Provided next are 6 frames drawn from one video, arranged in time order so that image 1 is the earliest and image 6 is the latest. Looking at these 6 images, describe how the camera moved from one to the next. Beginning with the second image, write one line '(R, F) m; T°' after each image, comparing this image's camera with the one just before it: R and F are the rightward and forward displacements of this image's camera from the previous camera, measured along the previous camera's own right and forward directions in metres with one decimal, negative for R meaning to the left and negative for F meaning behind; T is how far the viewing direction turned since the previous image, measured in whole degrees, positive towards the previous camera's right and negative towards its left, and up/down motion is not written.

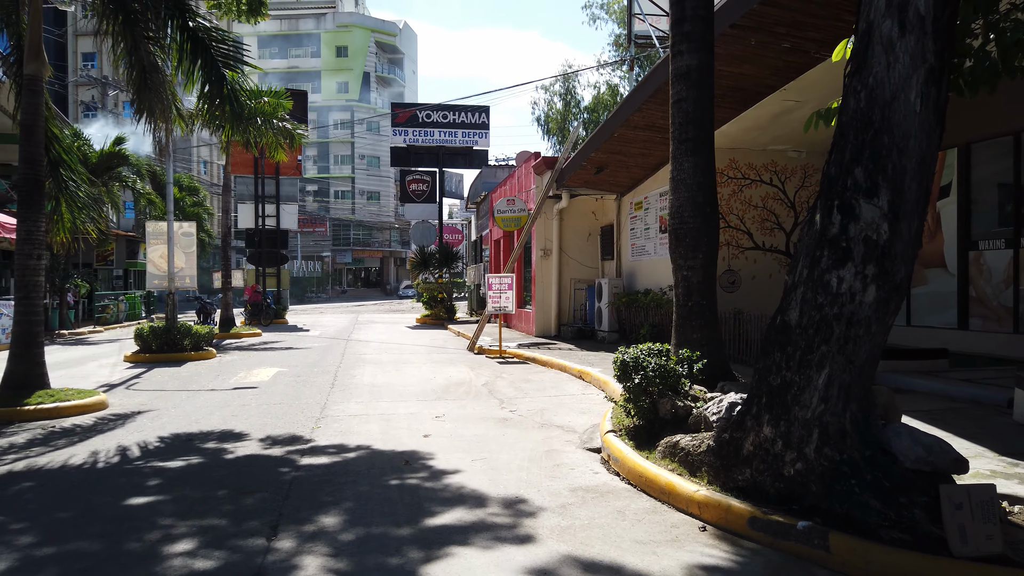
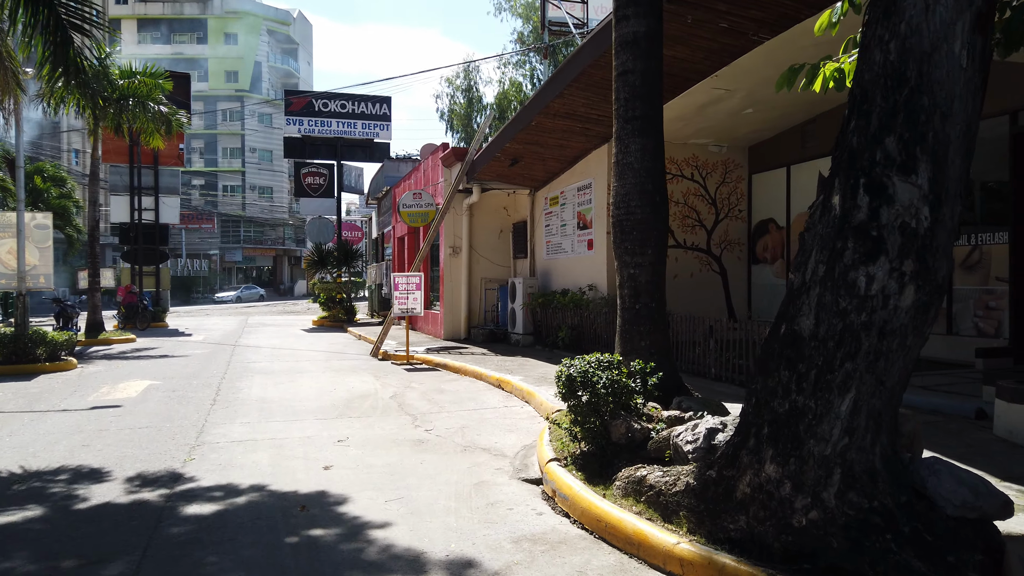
(-0.2, +1.2) m; +7°
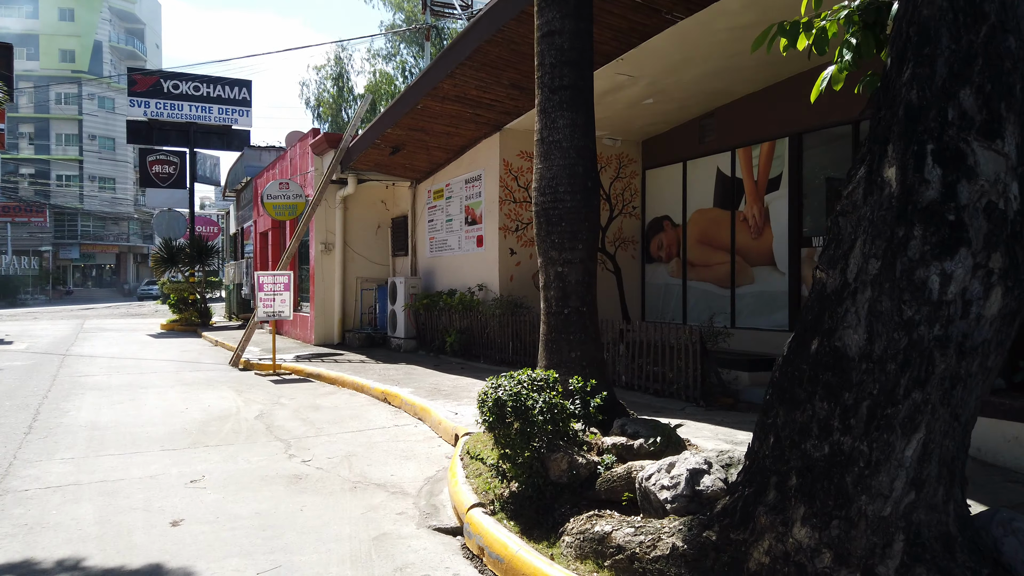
(-0.3, +1.2) m; +10°
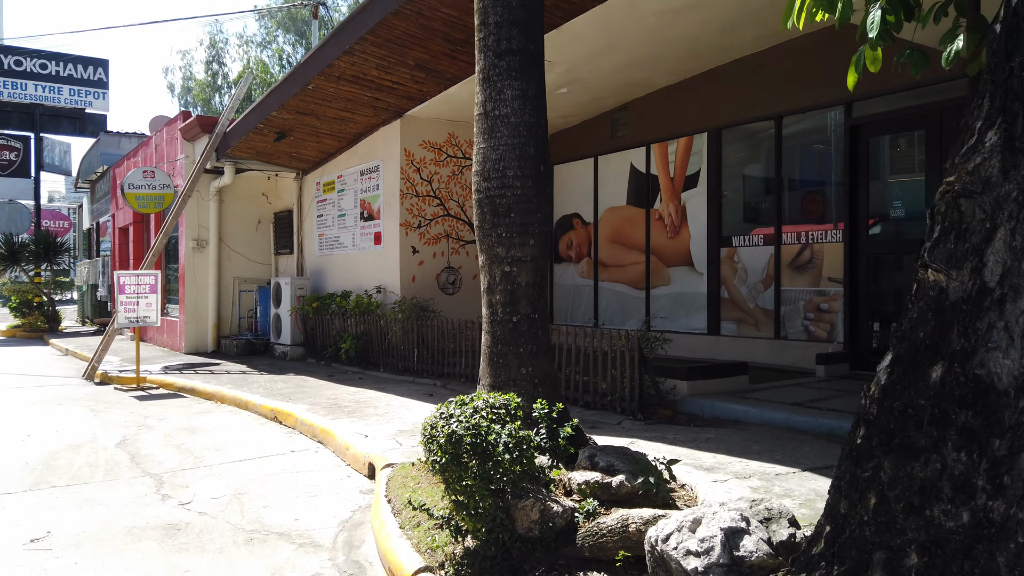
(-0.3, +0.9) m; +9°
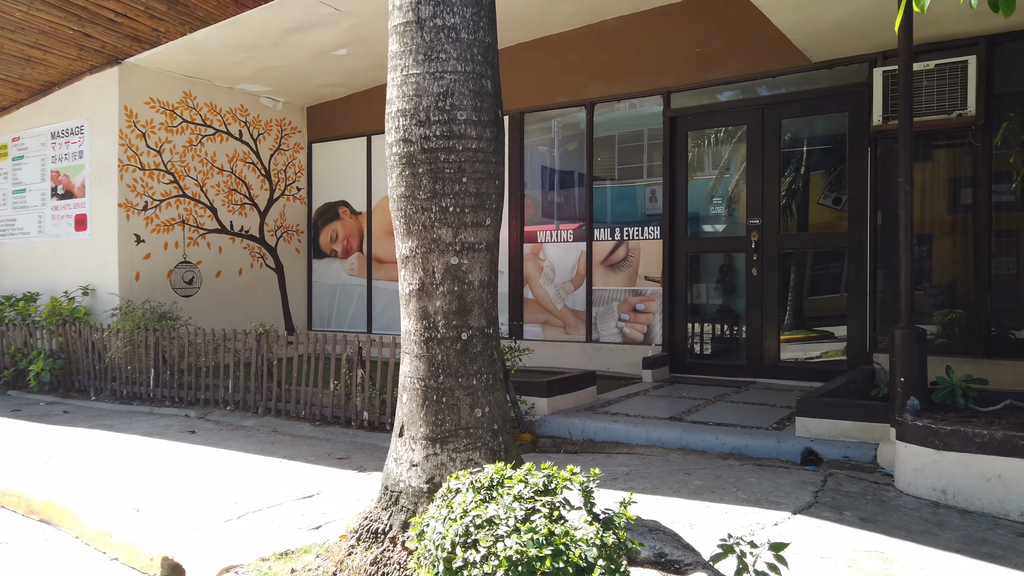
(-1.0, +1.7) m; +23°
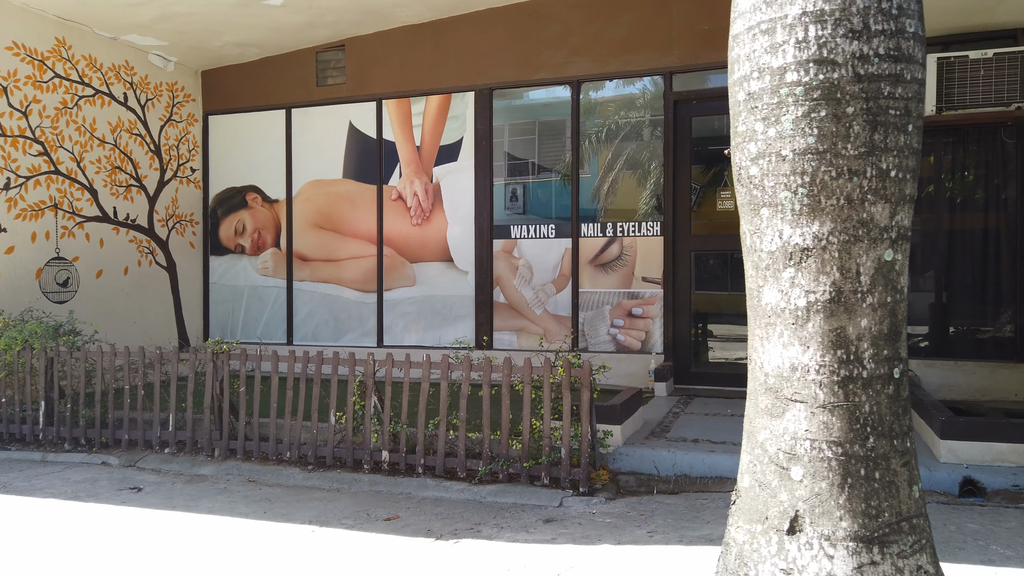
(-1.6, +1.4) m; +13°
